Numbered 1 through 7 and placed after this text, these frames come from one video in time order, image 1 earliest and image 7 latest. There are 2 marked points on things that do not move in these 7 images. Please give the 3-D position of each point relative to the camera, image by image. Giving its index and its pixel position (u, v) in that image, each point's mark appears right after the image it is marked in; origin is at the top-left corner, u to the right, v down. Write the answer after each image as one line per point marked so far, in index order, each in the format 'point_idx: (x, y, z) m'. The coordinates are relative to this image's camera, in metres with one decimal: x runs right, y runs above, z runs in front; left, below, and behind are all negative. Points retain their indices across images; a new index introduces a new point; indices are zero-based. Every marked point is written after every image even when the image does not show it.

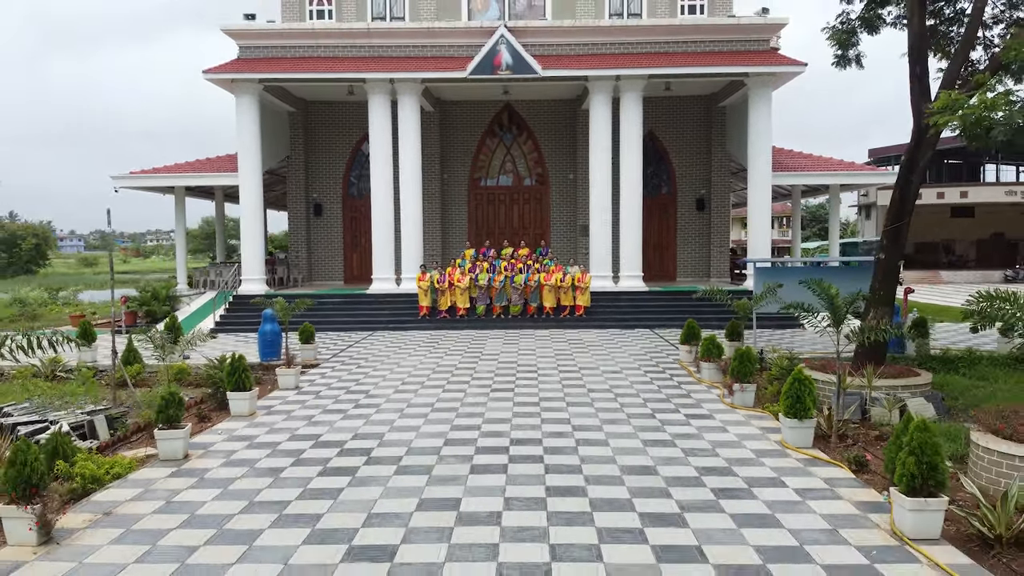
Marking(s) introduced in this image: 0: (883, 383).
0: (+3.2, -0.8, +6.9) m
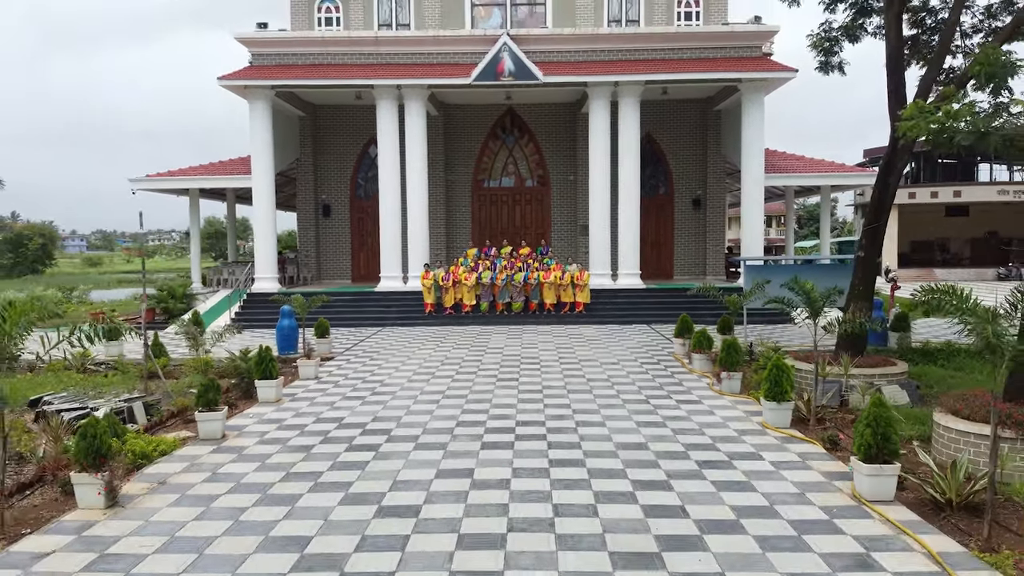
0: (+3.2, -0.8, +7.5) m
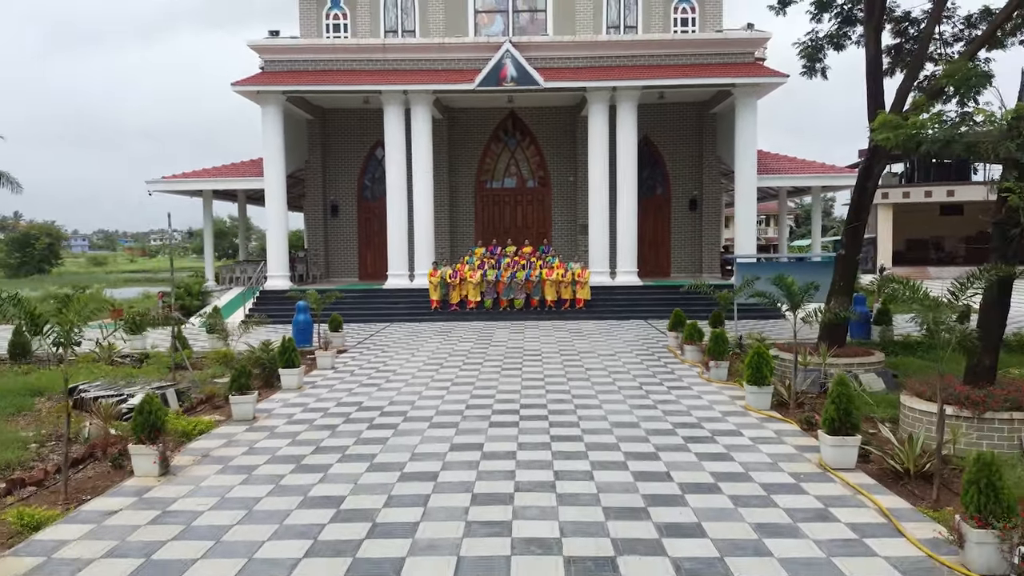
0: (+3.3, -0.7, +8.1) m
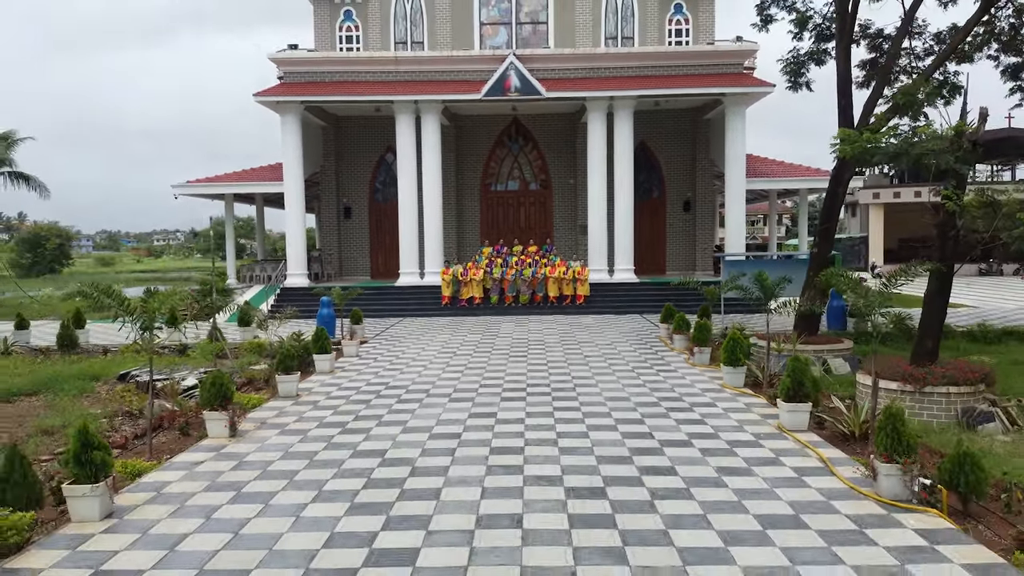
0: (+3.3, -0.7, +9.1) m
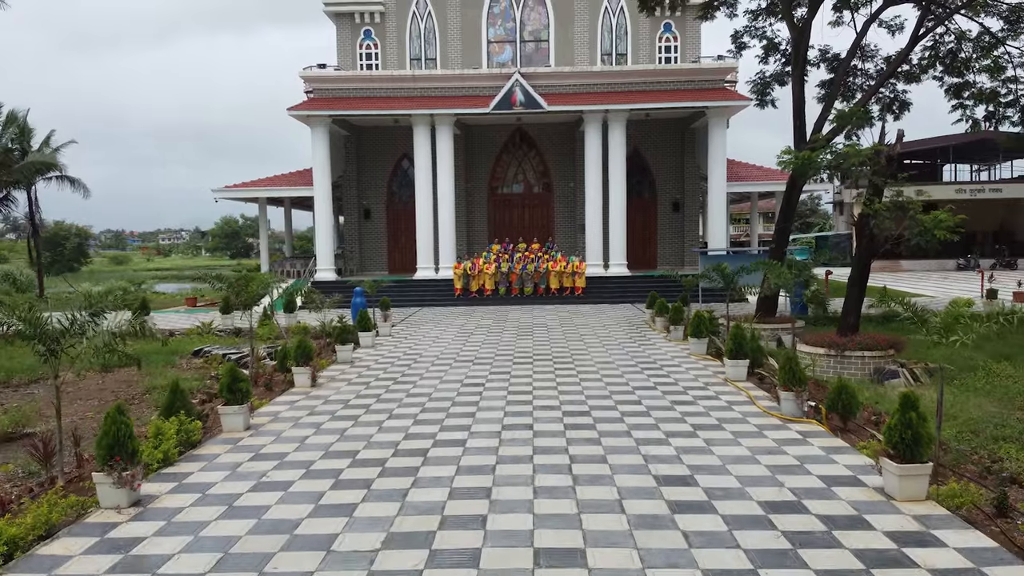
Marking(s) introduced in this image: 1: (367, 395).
0: (+3.5, -0.5, +11.0) m
1: (-1.4, -1.0, +7.8) m
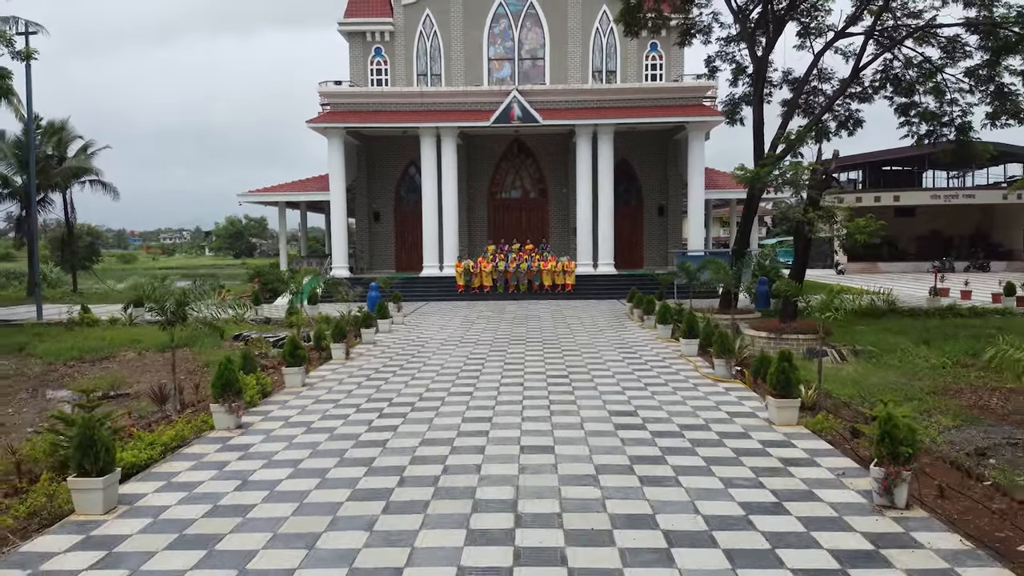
0: (+3.4, -0.4, +12.9) m
1: (-1.5, -0.9, +9.7) m
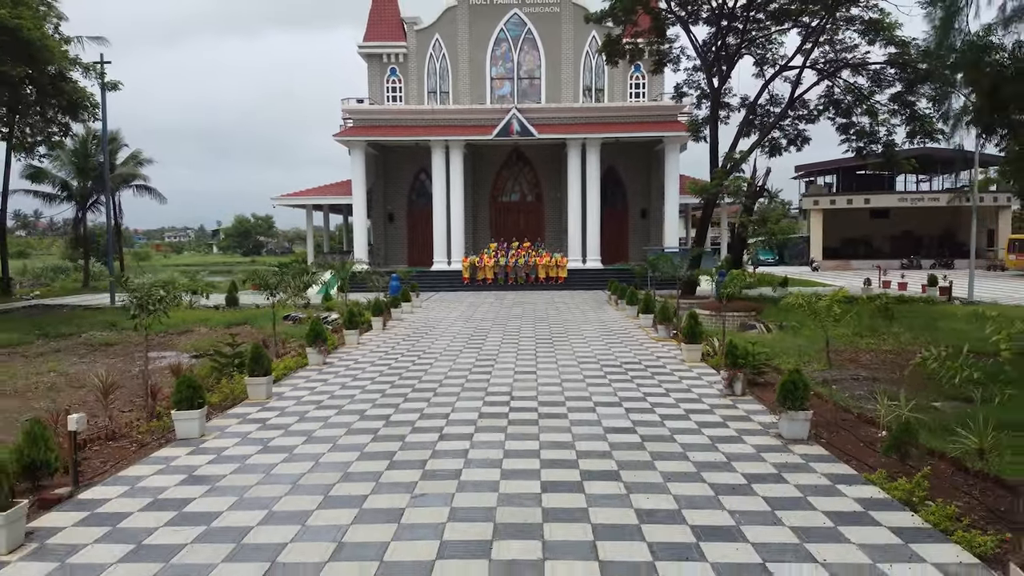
0: (+3.4, -0.2, +16.0) m
1: (-1.5, -0.7, +12.7) m
